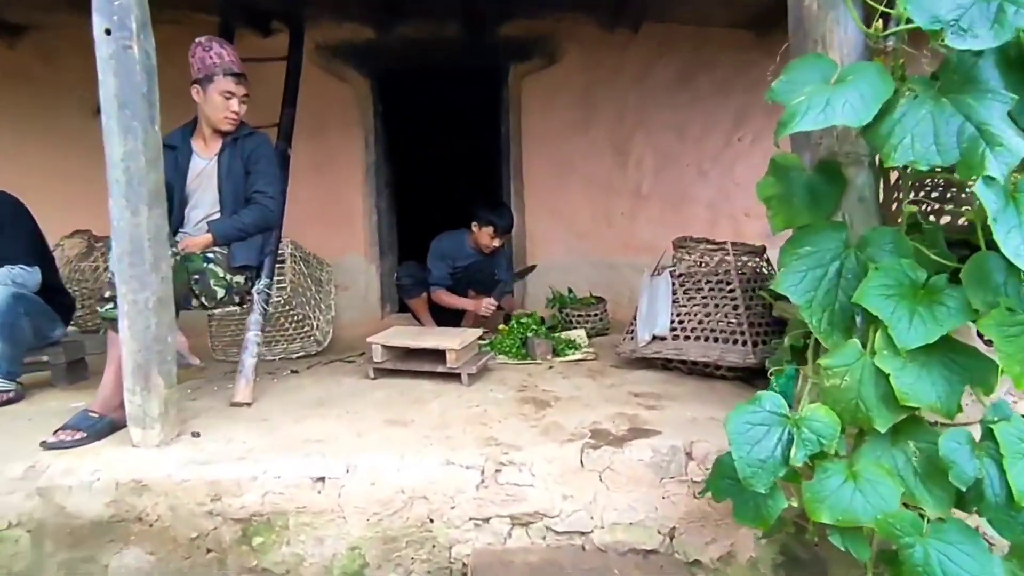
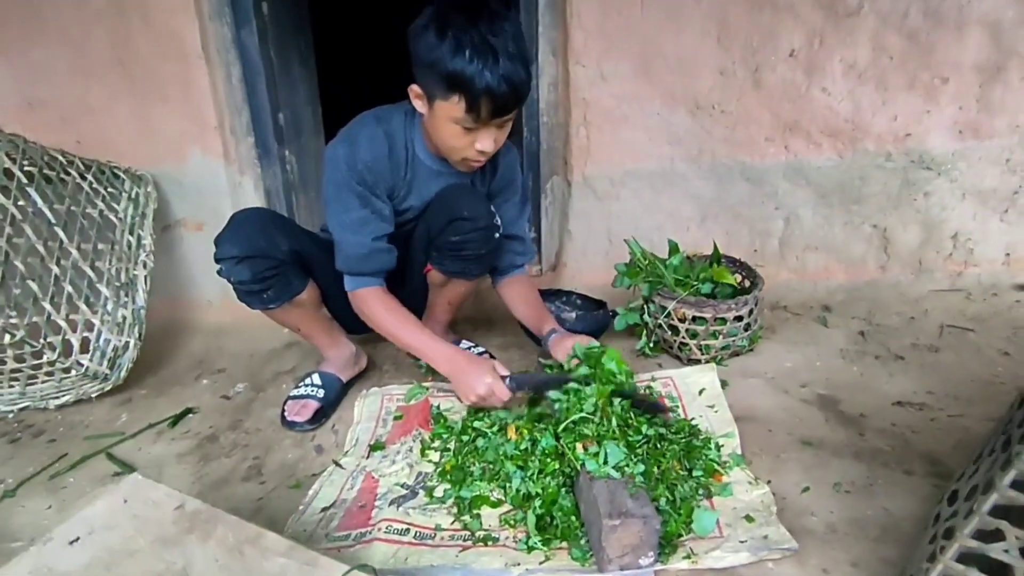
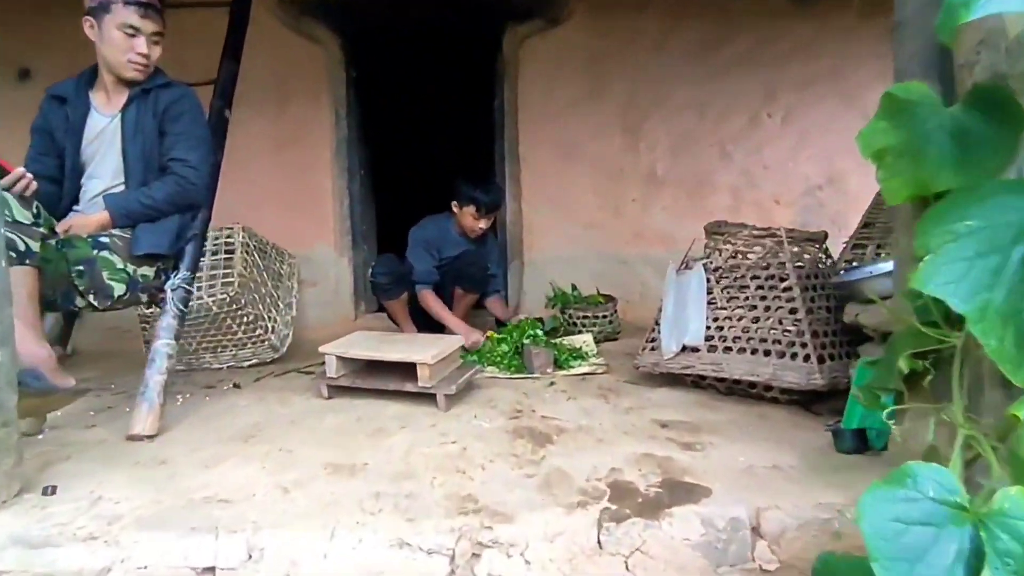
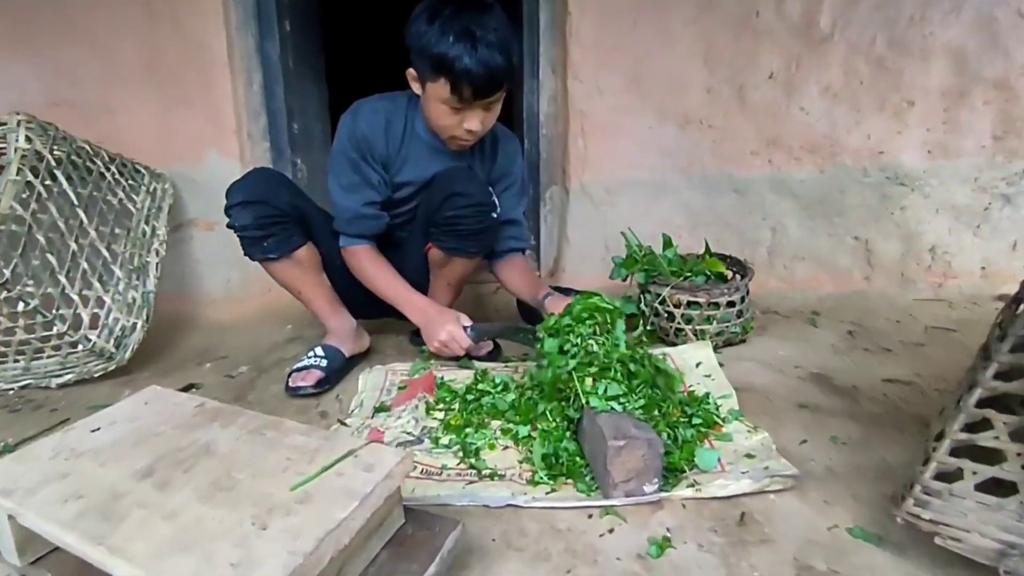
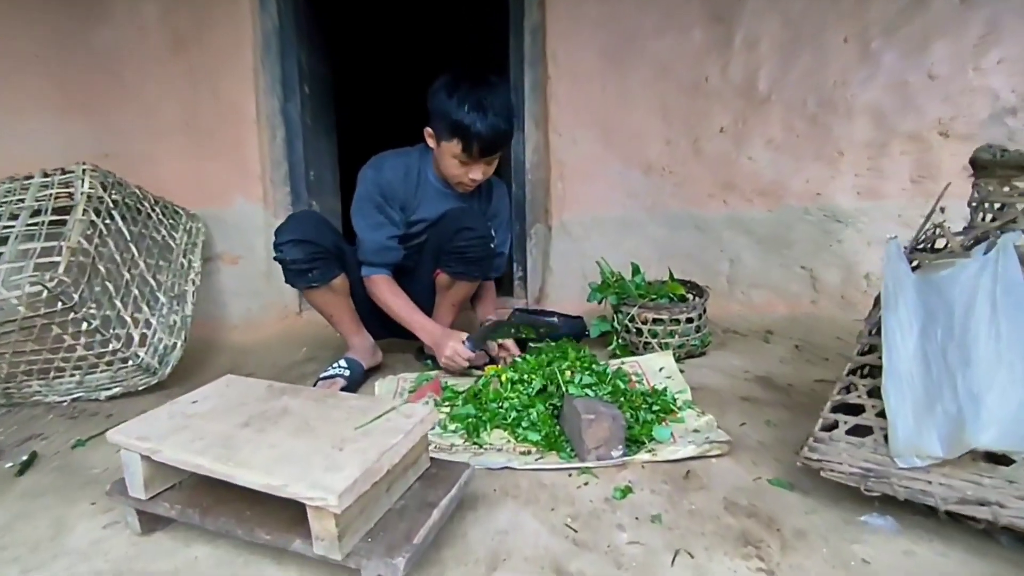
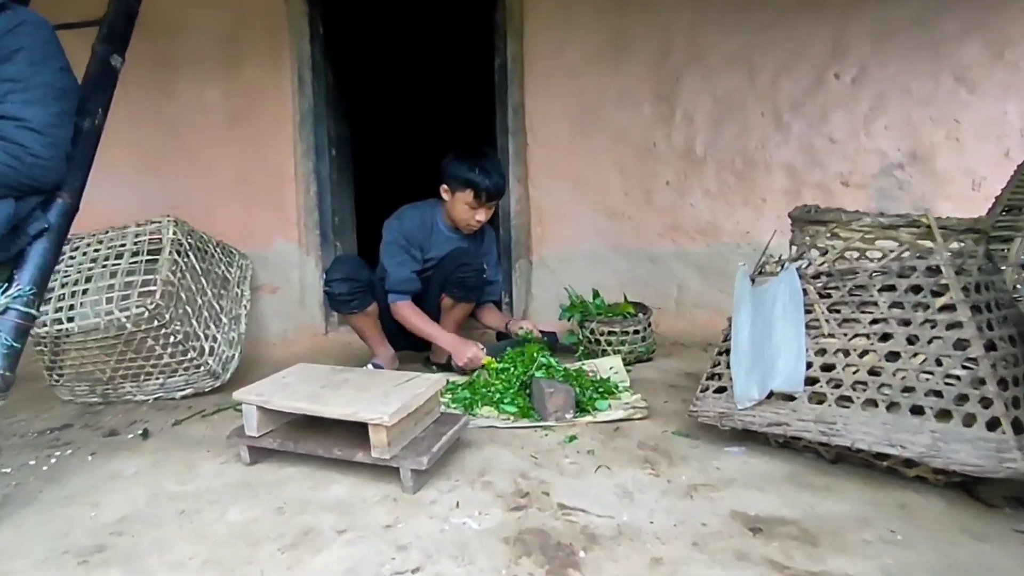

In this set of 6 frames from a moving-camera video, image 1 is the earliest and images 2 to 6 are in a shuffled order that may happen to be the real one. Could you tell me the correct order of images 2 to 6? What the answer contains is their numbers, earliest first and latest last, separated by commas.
3, 6, 5, 4, 2
